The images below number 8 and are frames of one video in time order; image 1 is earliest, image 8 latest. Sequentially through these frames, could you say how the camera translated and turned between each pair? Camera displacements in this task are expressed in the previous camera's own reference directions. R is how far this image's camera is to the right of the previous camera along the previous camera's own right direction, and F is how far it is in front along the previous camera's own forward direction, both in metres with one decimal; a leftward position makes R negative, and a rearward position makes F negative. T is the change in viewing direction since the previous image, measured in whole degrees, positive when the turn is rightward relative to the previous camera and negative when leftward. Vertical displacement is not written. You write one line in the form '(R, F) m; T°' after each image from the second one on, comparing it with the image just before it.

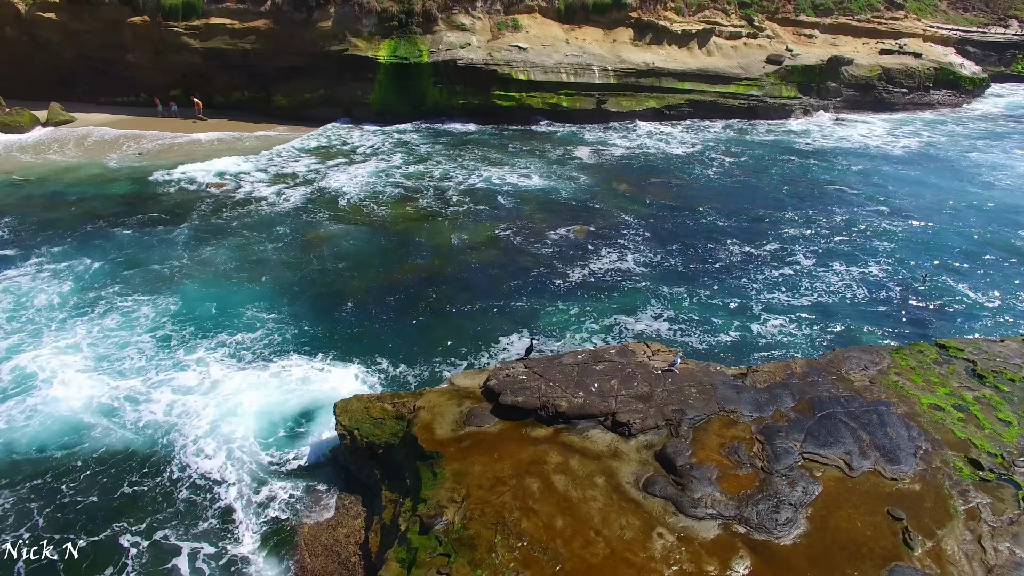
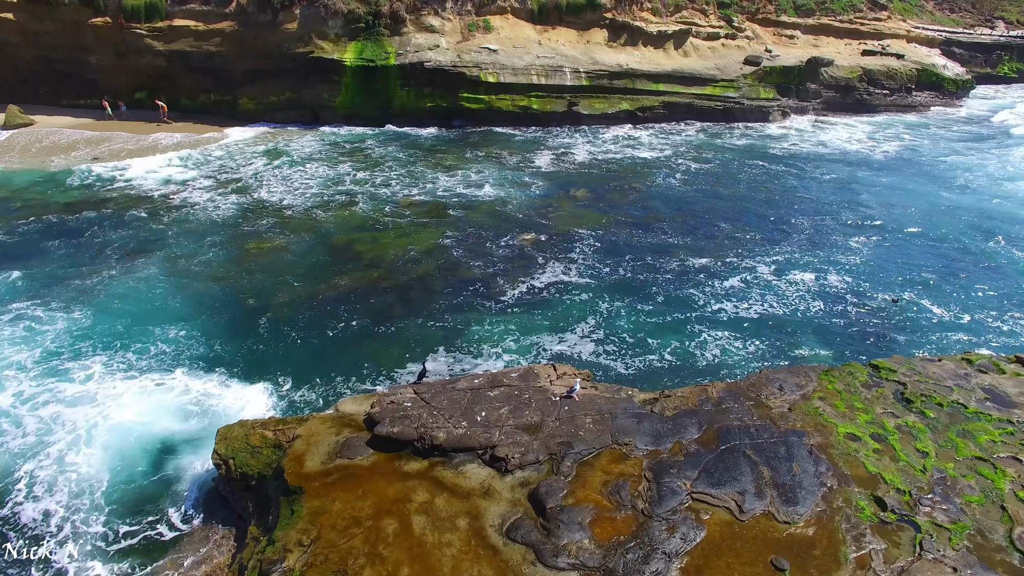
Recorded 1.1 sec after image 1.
(+4.8, +0.6) m; 0°
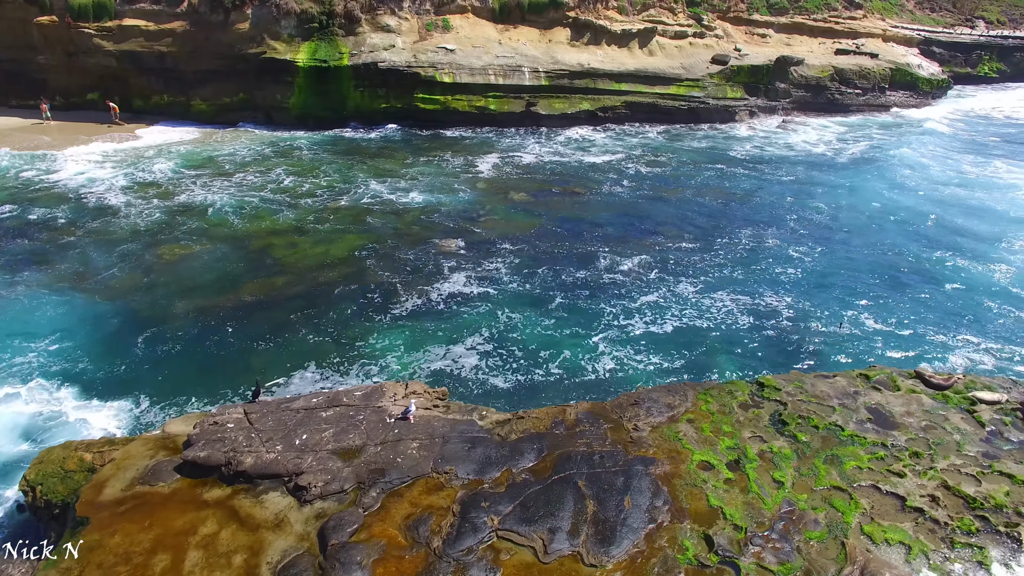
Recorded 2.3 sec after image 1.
(+6.8, +0.6) m; 0°
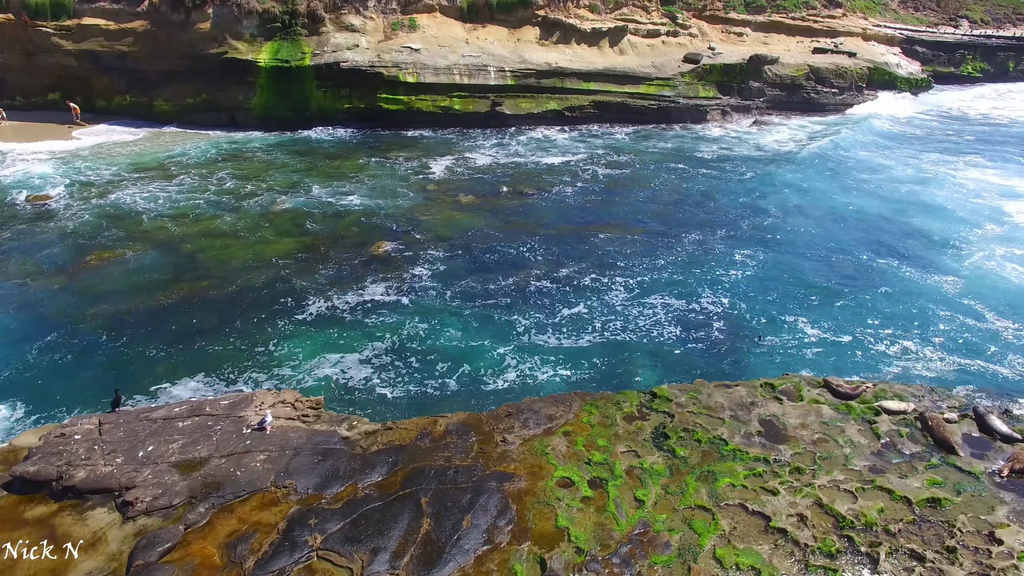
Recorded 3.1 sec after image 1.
(+5.5, +0.4) m; 0°
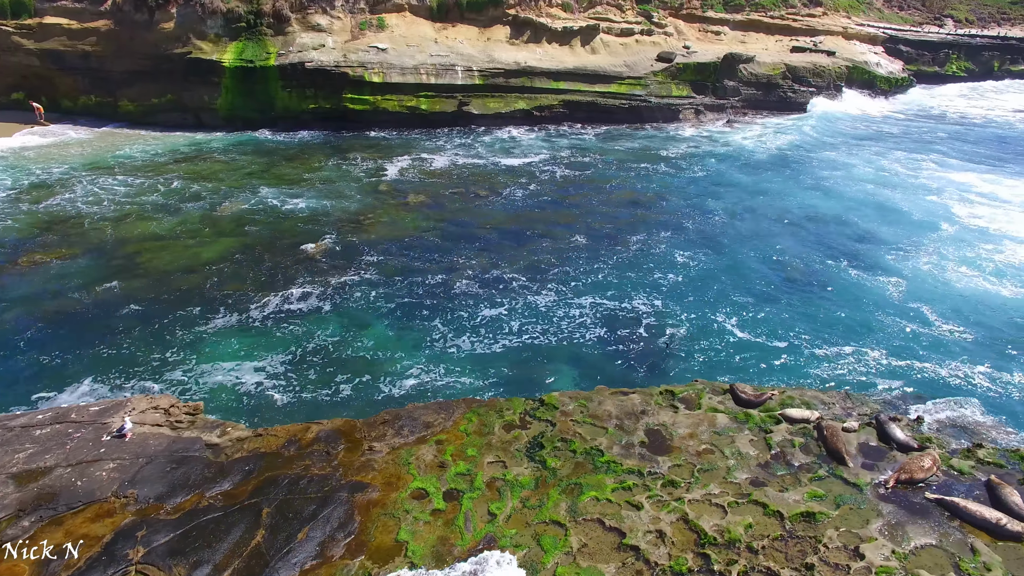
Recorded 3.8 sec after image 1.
(+5.2, +0.3) m; 0°
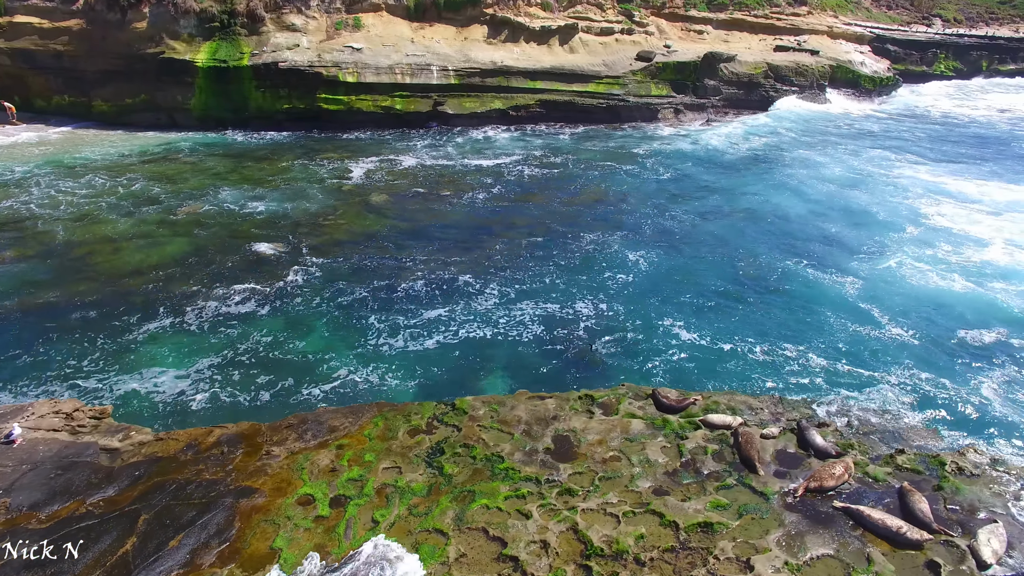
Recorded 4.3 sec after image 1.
(+3.9, +0.2) m; 0°
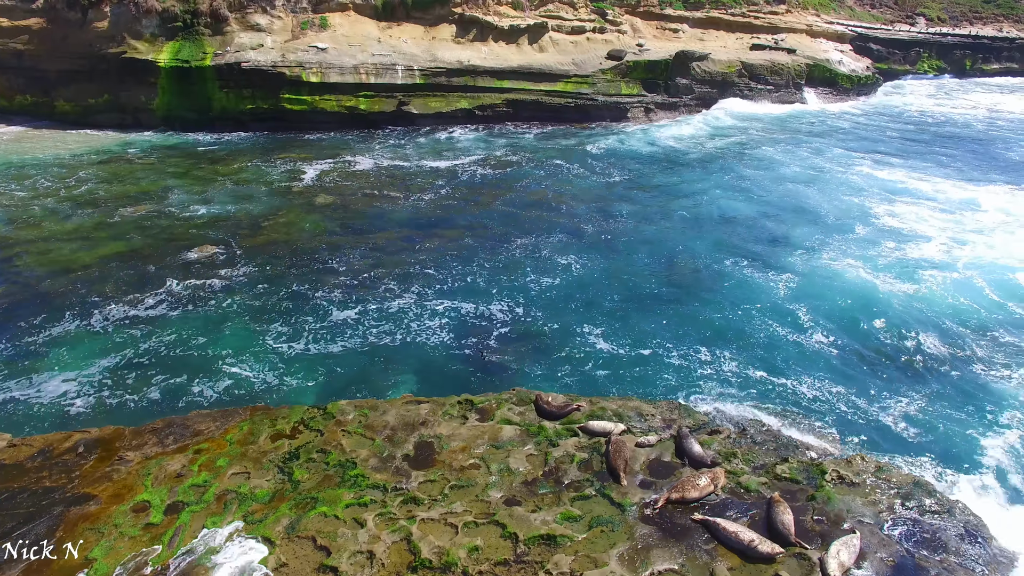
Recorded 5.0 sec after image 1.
(+5.6, +0.2) m; 0°
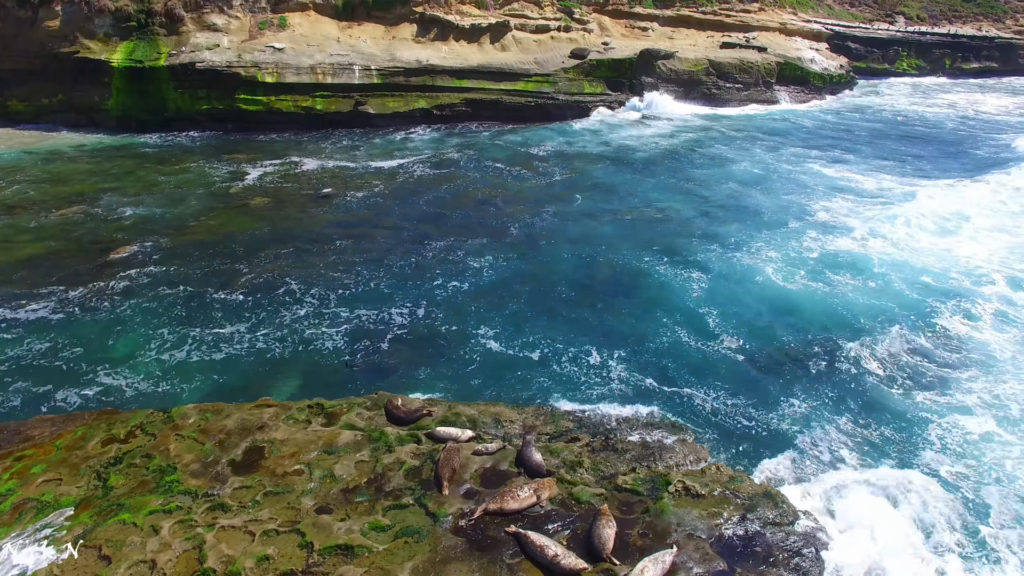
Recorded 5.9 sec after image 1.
(+6.9, +0.2) m; 0°
